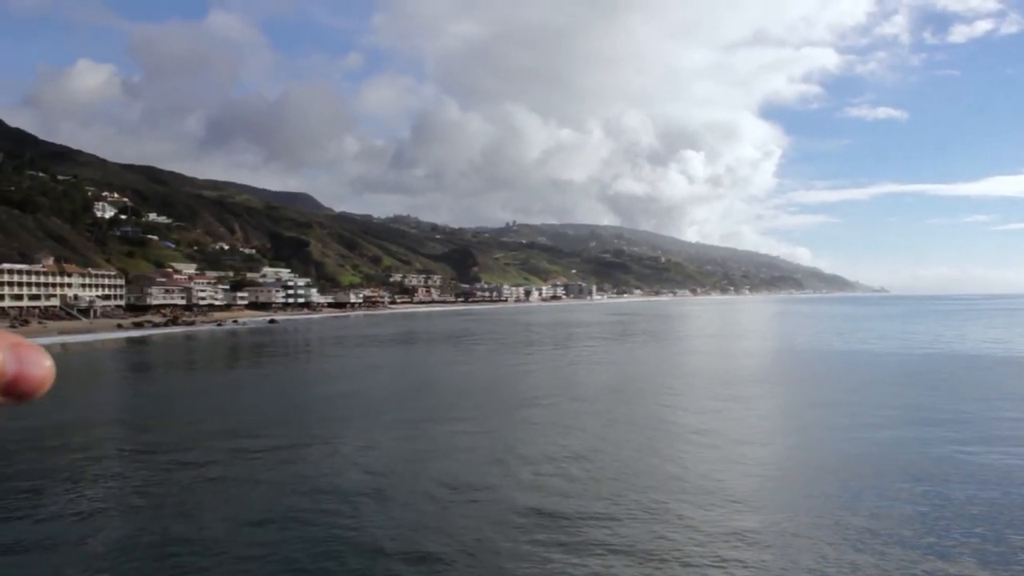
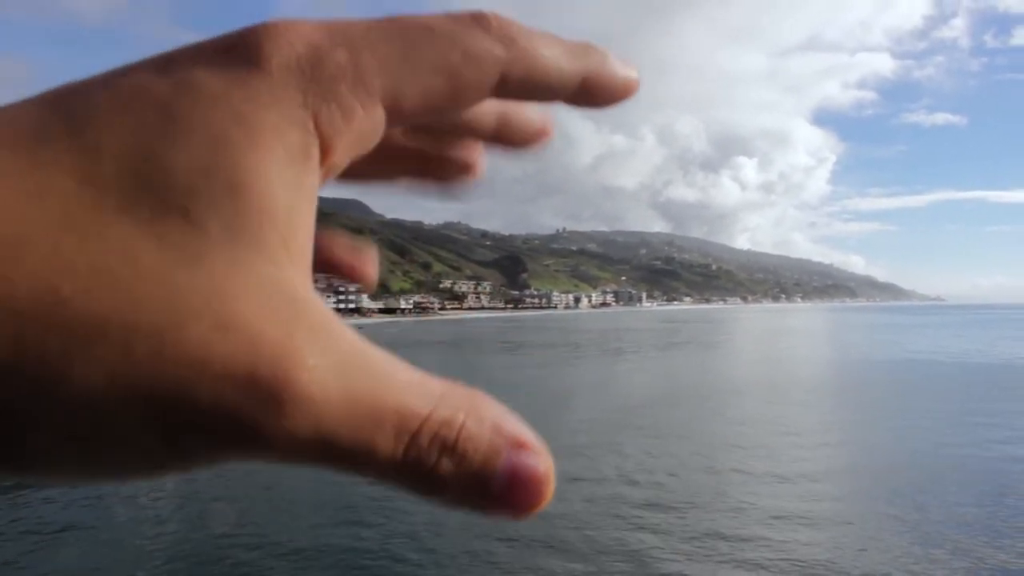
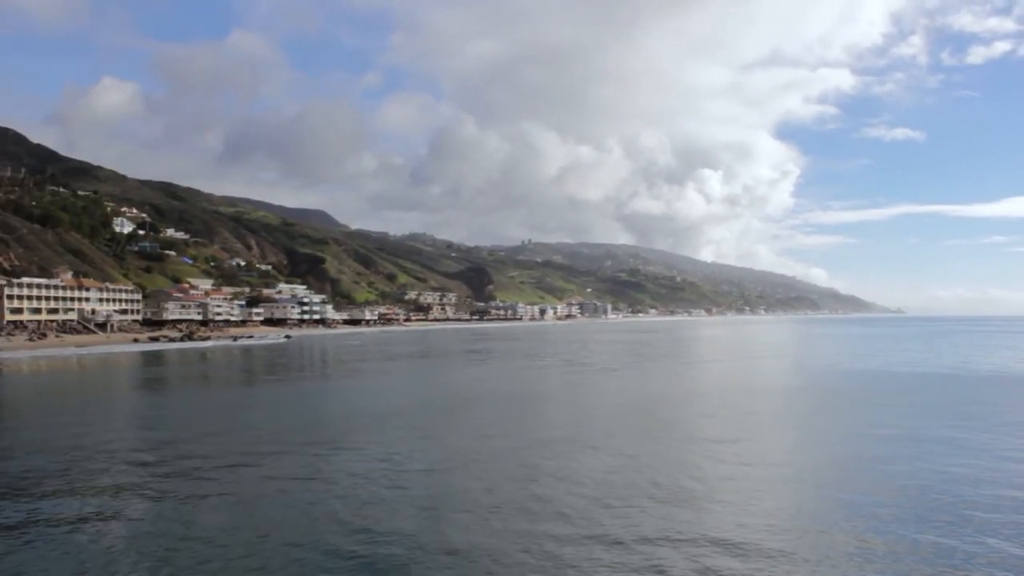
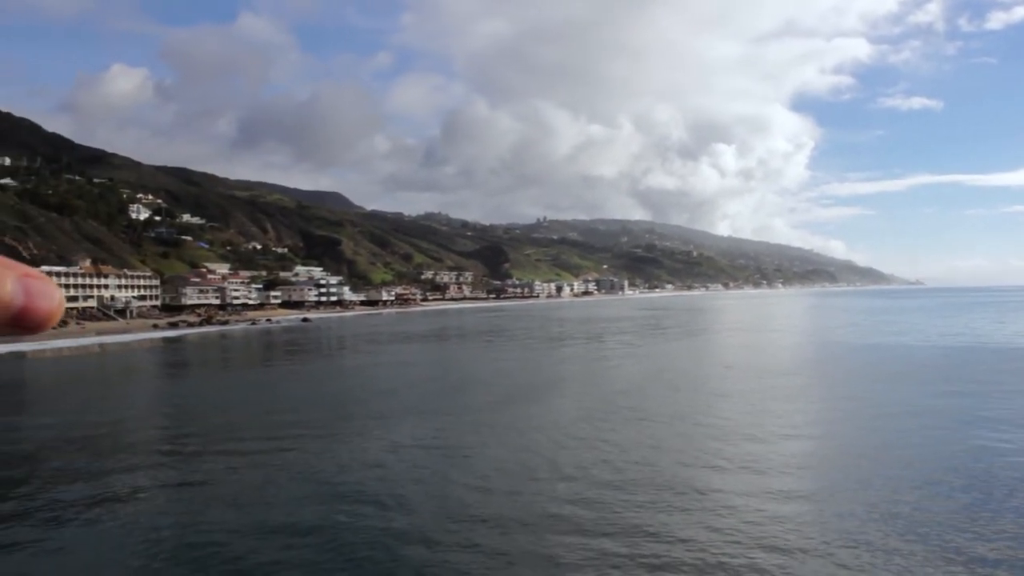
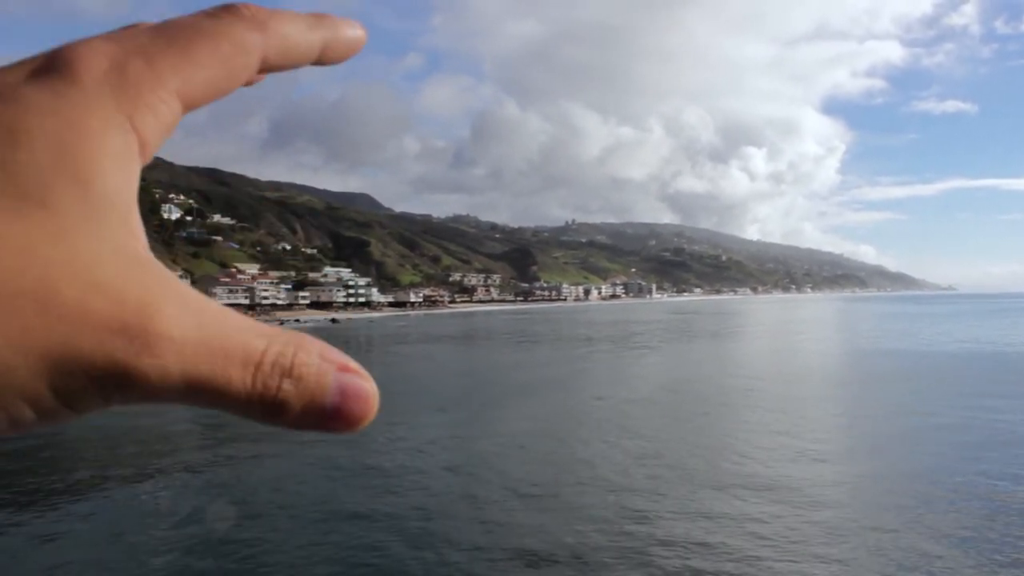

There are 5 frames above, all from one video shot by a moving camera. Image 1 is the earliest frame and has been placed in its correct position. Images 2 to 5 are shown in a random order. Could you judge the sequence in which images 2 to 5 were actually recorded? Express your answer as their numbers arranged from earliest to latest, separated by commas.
4, 5, 2, 3
